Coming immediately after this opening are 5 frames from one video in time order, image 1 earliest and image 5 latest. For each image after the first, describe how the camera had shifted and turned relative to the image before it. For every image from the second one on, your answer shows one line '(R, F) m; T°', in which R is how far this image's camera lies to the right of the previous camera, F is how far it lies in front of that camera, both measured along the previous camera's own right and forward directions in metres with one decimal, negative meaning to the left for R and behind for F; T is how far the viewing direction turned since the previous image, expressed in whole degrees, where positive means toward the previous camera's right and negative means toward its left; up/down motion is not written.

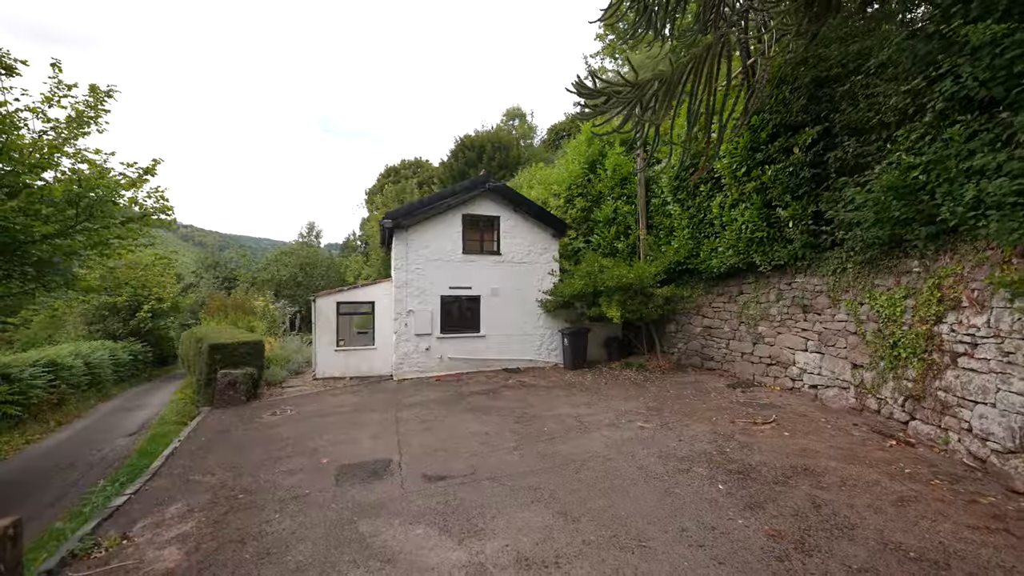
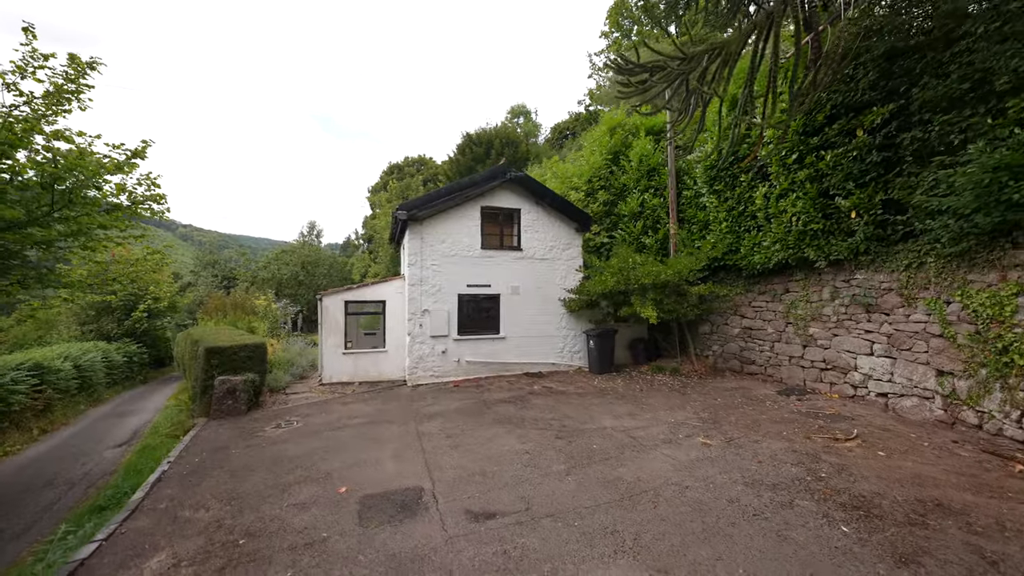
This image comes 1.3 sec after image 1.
(-0.6, +0.8) m; 0°
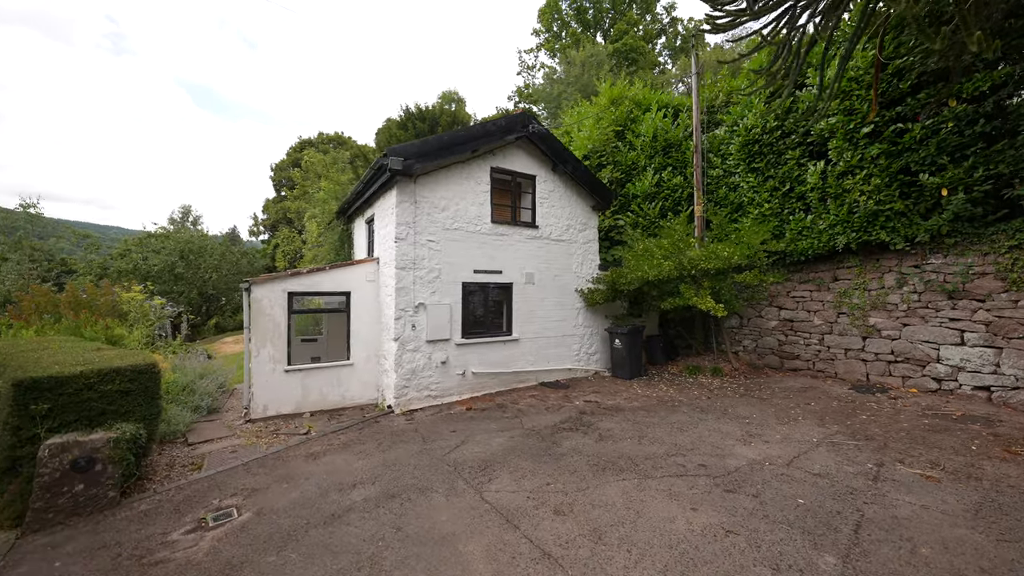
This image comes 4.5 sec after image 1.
(-2.2, +2.5) m; +14°
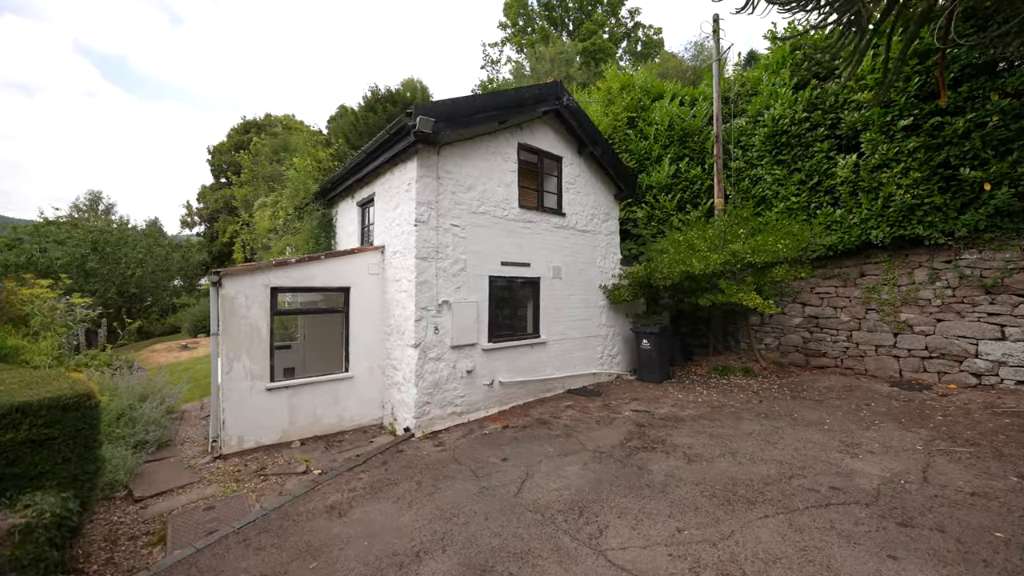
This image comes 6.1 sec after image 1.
(-1.4, +1.1) m; +7°
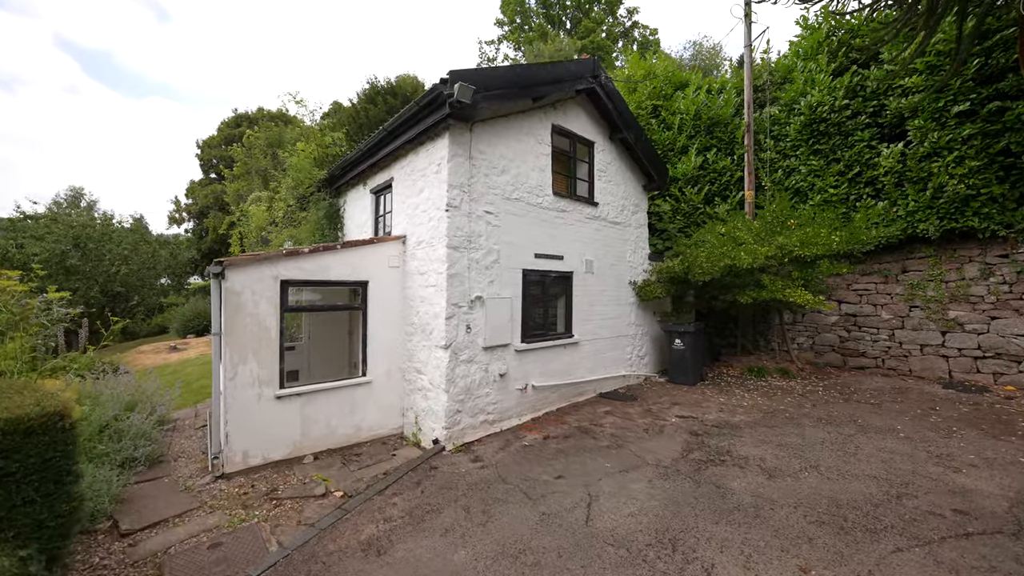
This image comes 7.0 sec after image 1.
(-0.7, +0.6) m; +1°
